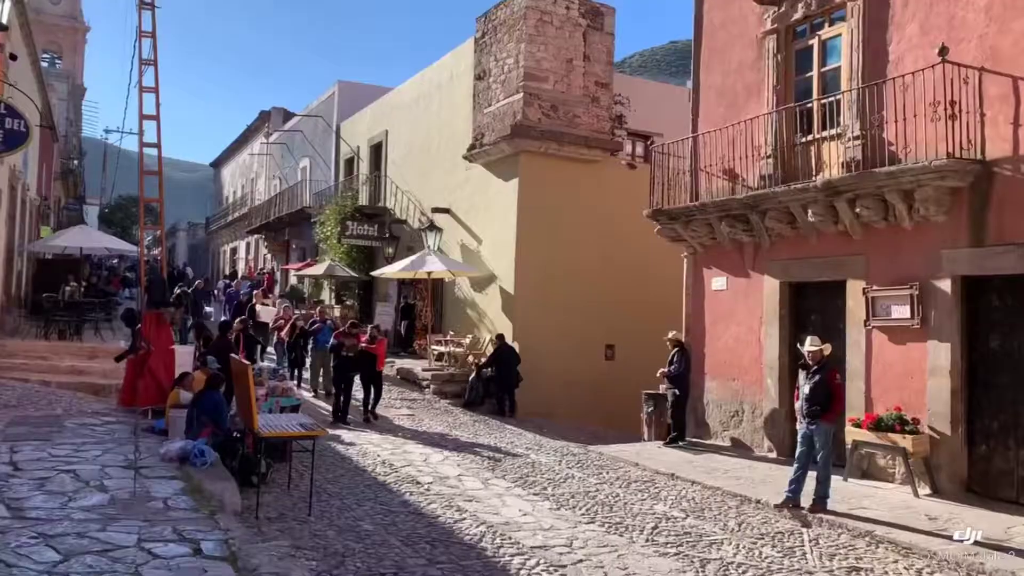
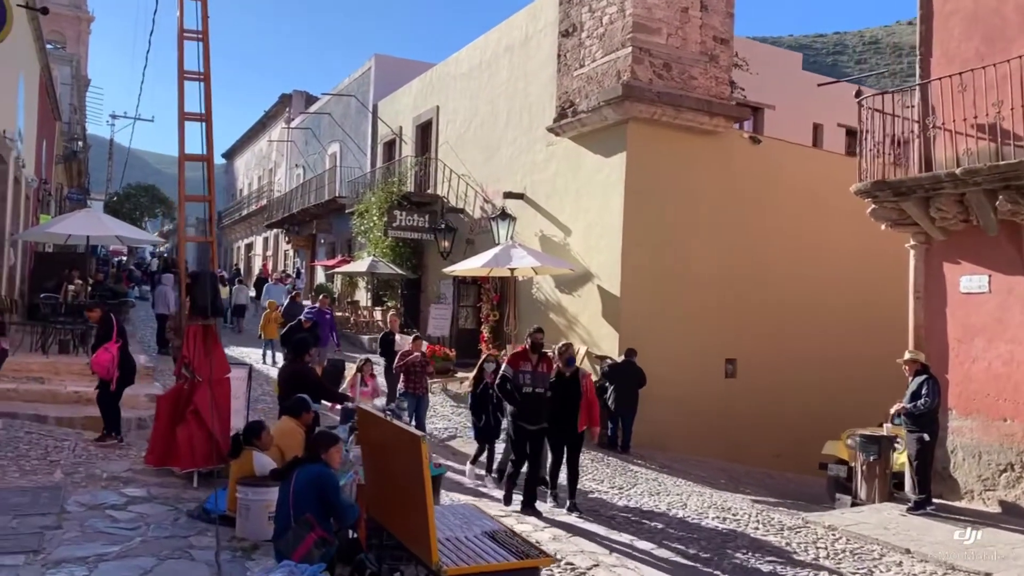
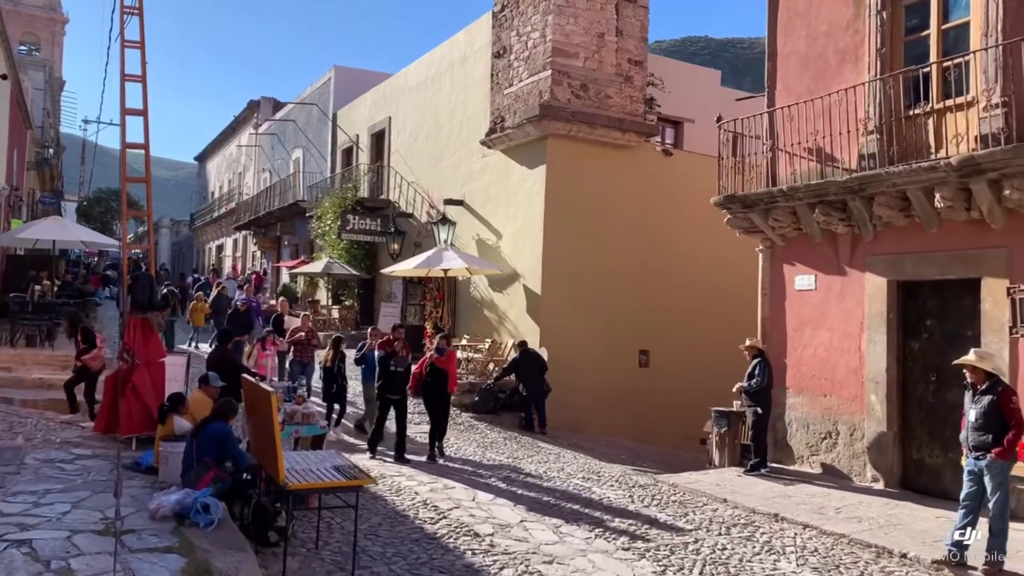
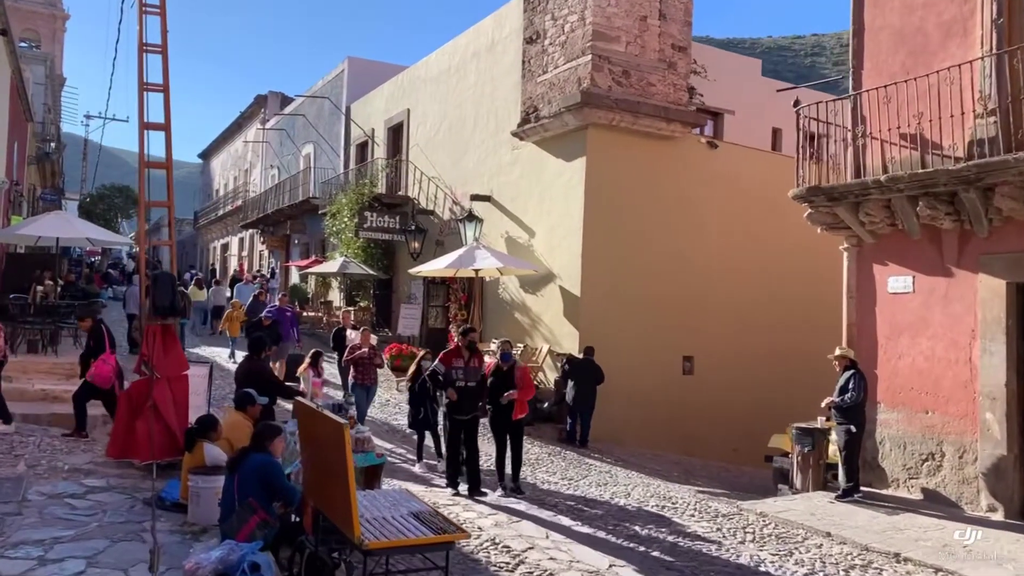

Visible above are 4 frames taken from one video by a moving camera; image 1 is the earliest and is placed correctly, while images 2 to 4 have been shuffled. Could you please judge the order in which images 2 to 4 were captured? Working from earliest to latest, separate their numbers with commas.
3, 4, 2
